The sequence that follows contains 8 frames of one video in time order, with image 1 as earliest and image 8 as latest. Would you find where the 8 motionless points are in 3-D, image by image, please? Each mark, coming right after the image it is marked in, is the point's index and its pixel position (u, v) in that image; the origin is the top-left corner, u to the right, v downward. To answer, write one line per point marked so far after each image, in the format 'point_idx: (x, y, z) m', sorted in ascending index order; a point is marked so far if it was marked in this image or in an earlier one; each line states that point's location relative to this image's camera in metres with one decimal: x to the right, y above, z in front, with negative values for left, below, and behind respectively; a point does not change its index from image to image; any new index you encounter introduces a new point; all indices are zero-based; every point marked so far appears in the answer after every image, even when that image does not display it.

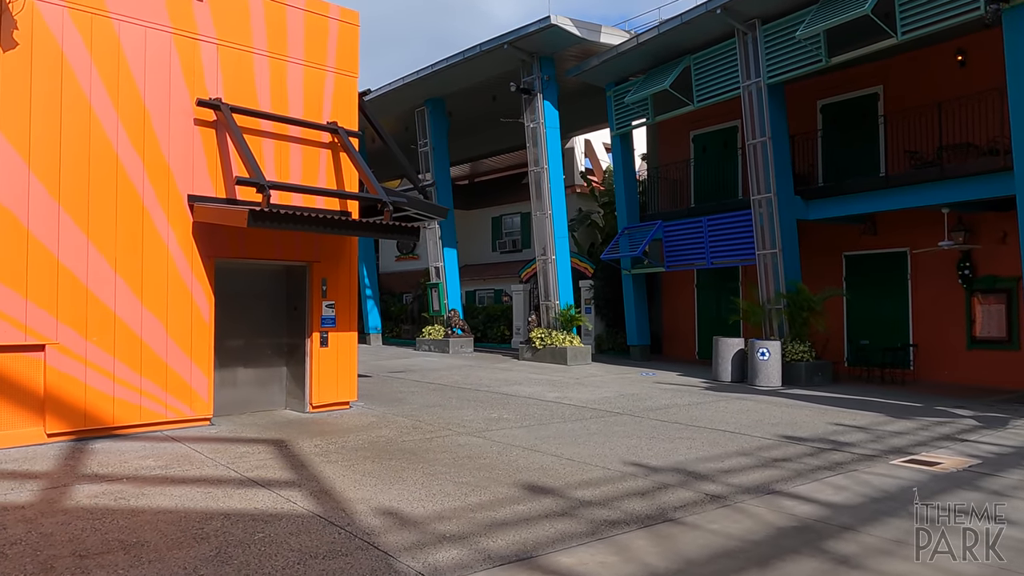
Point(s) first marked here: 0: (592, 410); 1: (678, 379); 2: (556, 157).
0: (+1.1, -1.8, +11.1) m
1: (+3.2, -1.8, +14.9) m
2: (+1.1, +3.4, +19.7) m
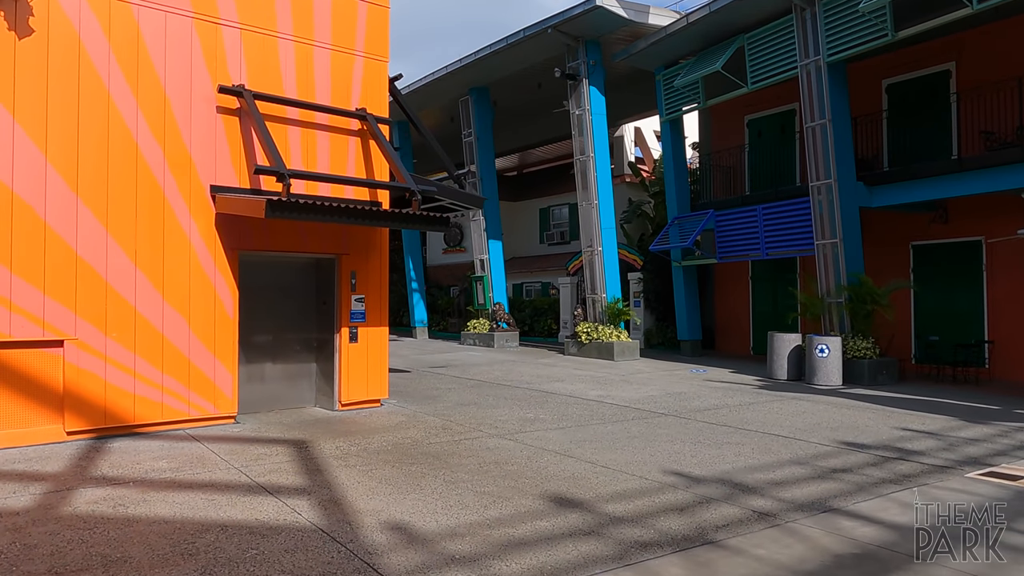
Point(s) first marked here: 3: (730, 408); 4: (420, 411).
0: (+1.7, -1.7, +10.4) m
1: (+4.0, -1.6, +14.1) m
2: (+2.2, +3.6, +19.0) m
3: (+3.0, -1.7, +10.6) m
4: (-1.2, -1.6, +10.0) m
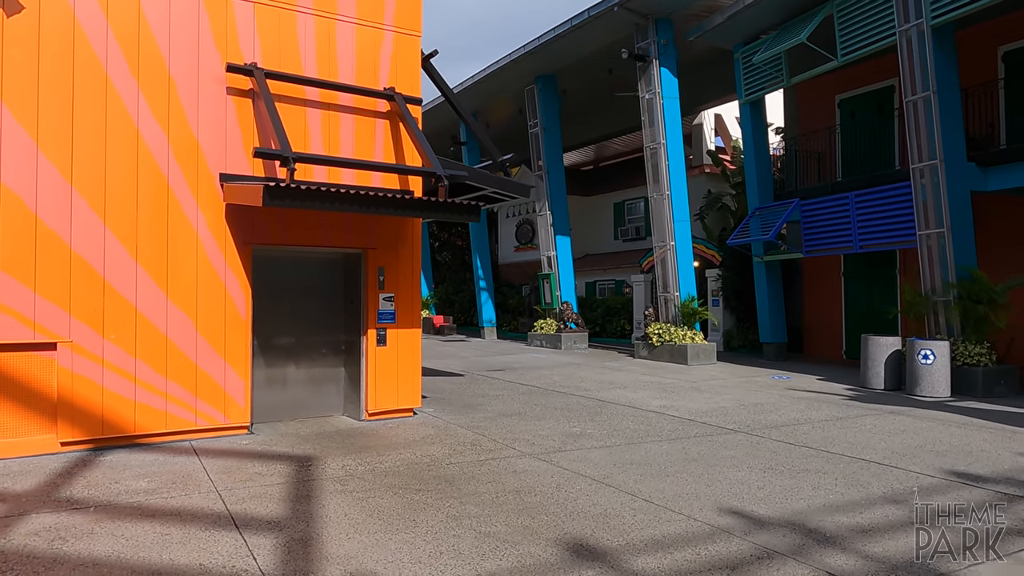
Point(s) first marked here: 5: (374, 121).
0: (+2.2, -1.6, +9.1) m
1: (+5.0, -1.6, +12.5) m
2: (+3.7, +3.6, +17.6) m
3: (+3.6, -1.6, +9.1) m
4: (-0.7, -1.6, +9.0) m
5: (-1.6, +2.0, +9.0) m
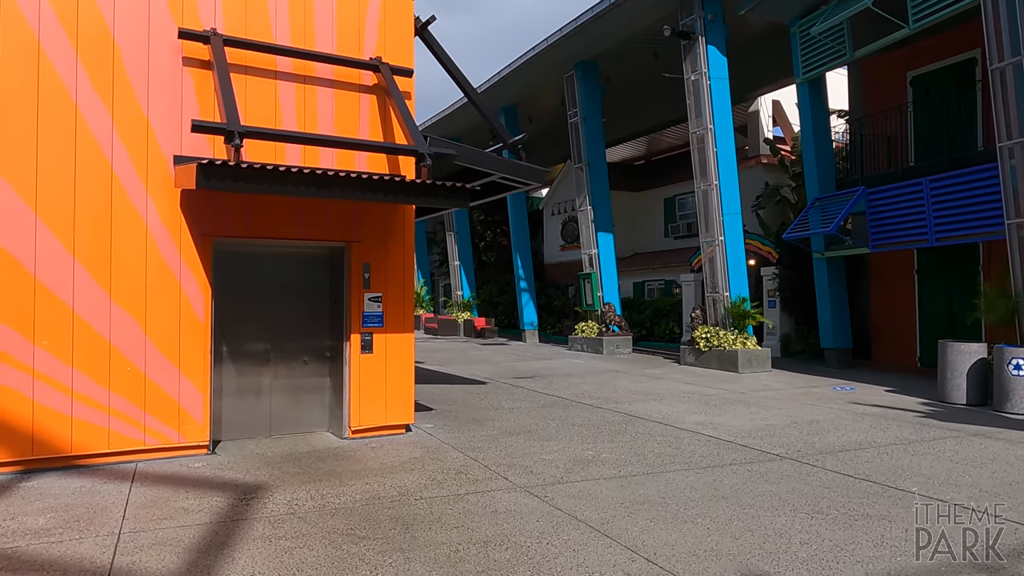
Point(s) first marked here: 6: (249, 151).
0: (+2.3, -1.6, +7.7) m
1: (+5.3, -1.6, +10.8) m
2: (+4.4, +3.6, +16.0) m
3: (+3.6, -1.6, +7.6) m
4: (-0.6, -1.6, +7.7) m
5: (-1.6, +2.0, +7.9) m
6: (-2.5, +1.4, +7.3) m
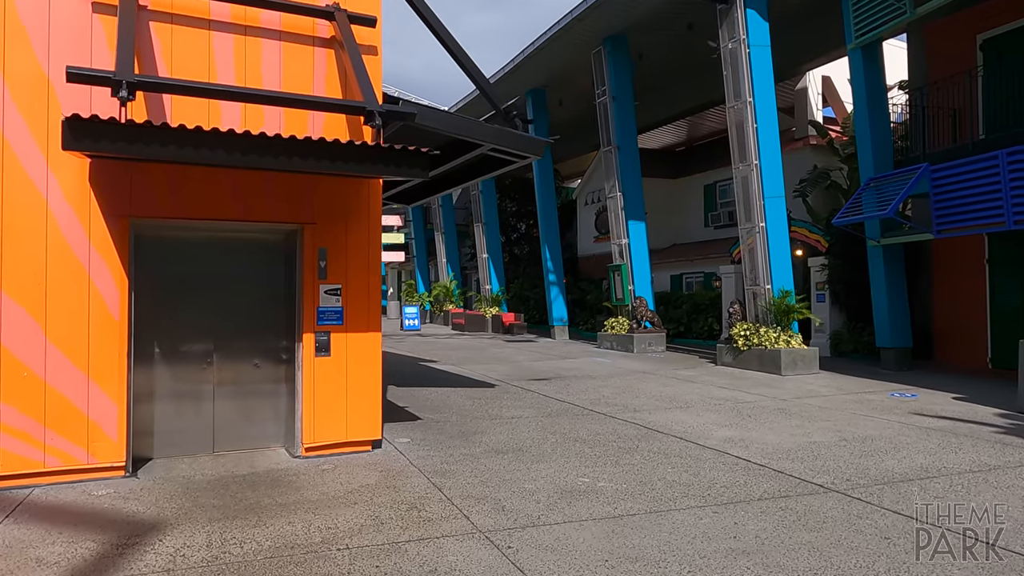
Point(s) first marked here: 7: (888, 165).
0: (+2.1, -1.5, +6.2) m
1: (+5.3, -1.5, +9.2) m
2: (+4.7, +3.8, +14.3) m
3: (+3.5, -1.5, +6.0) m
4: (-0.8, -1.5, +6.5) m
5: (-1.7, +2.1, +6.7) m
6: (-2.7, +1.5, +6.1) m
7: (+6.8, +2.2, +13.9) m
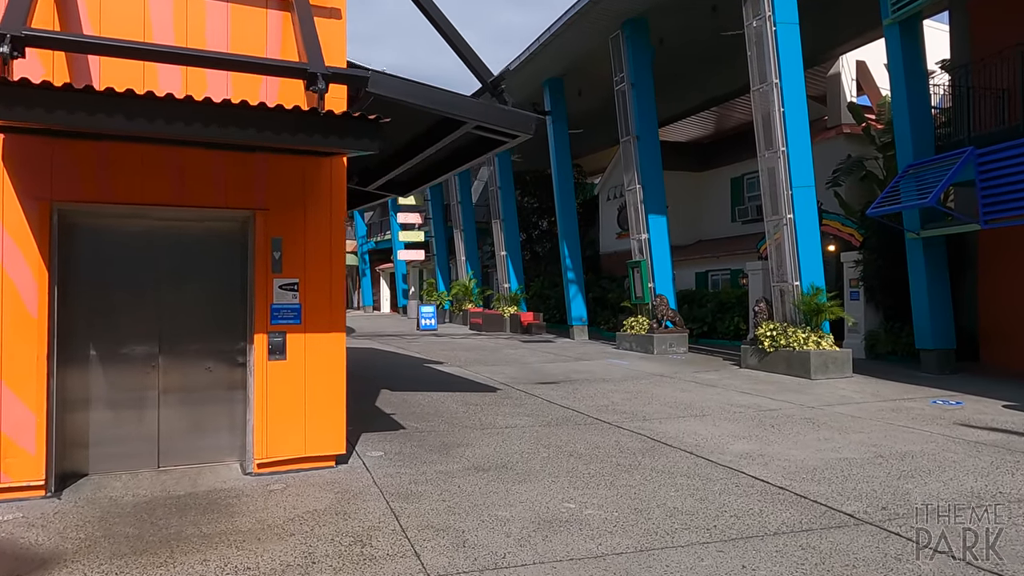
0: (+1.9, -1.5, +5.3) m
1: (+5.2, -1.4, +8.1) m
2: (+4.9, +3.8, +13.3) m
3: (+3.3, -1.4, +5.1) m
4: (-0.9, -1.4, +5.6) m
5: (-1.9, +2.1, +5.9) m
6: (-2.9, +1.5, +5.4) m
7: (+6.9, +2.3, +12.8) m
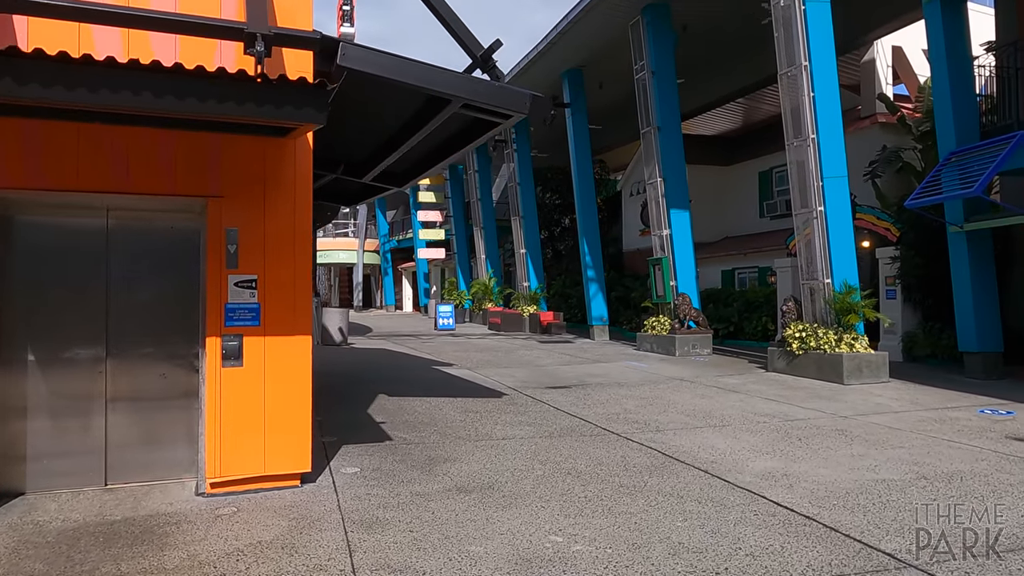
0: (+1.8, -1.4, +4.5) m
1: (+5.2, -1.4, +7.2) m
2: (+5.0, +3.8, +12.4) m
3: (+3.2, -1.4, +4.2) m
4: (-1.1, -1.4, +4.9) m
5: (-2.0, +2.1, +5.2) m
6: (-3.0, +1.5, +4.8) m
7: (+7.1, +2.3, +11.8) m
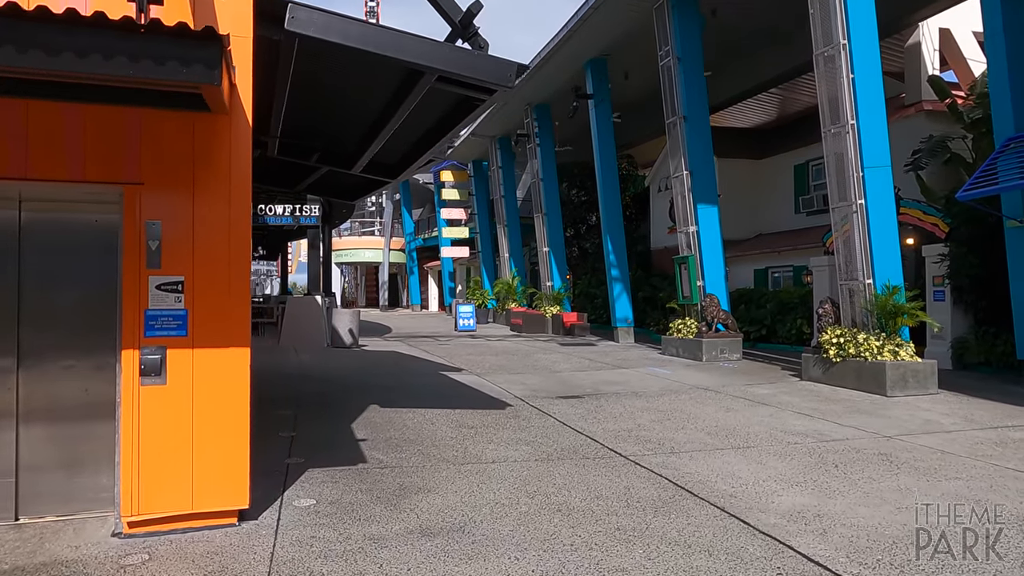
0: (+1.6, -1.5, +3.5) m
1: (+5.1, -1.4, +6.1) m
2: (+5.2, +3.8, +11.3) m
3: (+2.9, -1.5, +3.2) m
4: (-1.2, -1.4, +4.1) m
5: (-2.1, +2.1, +4.4) m
6: (-3.2, +1.5, +4.0) m
7: (+7.2, +2.3, +10.6) m
